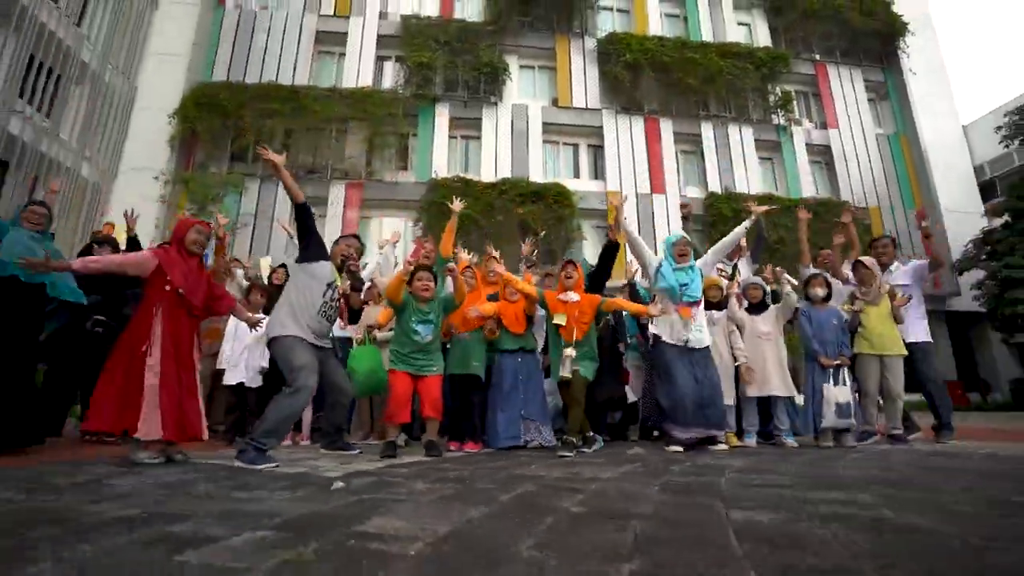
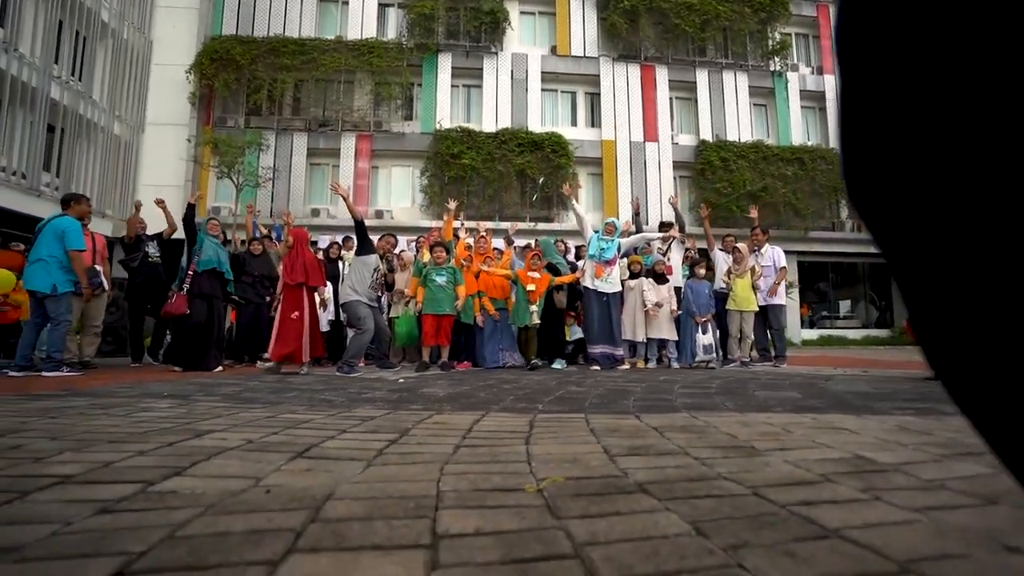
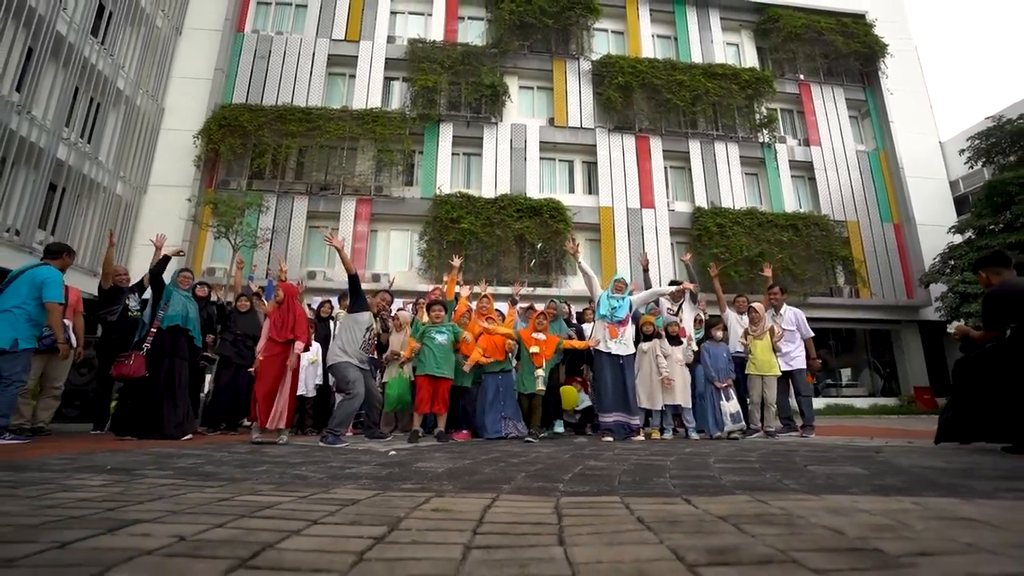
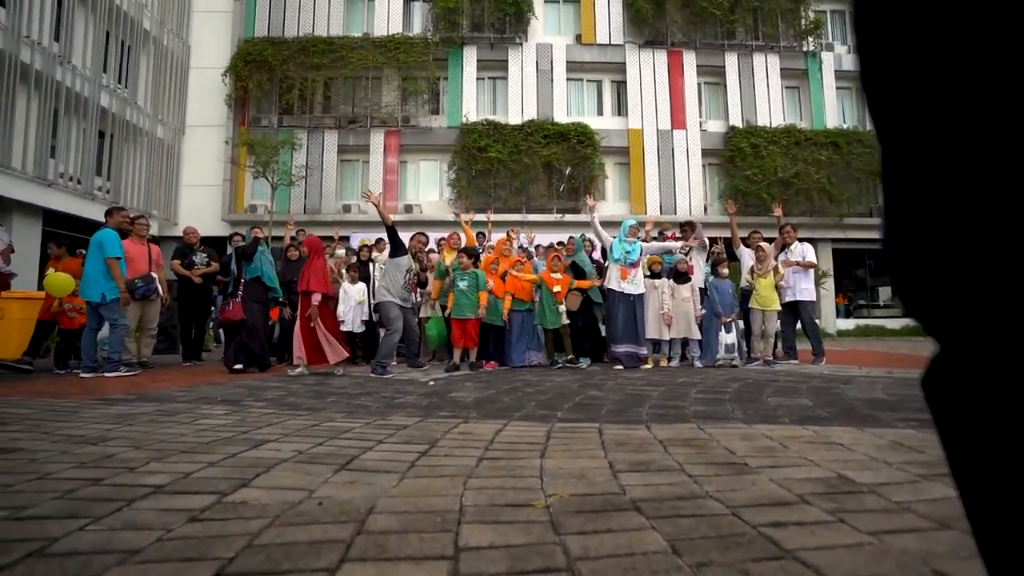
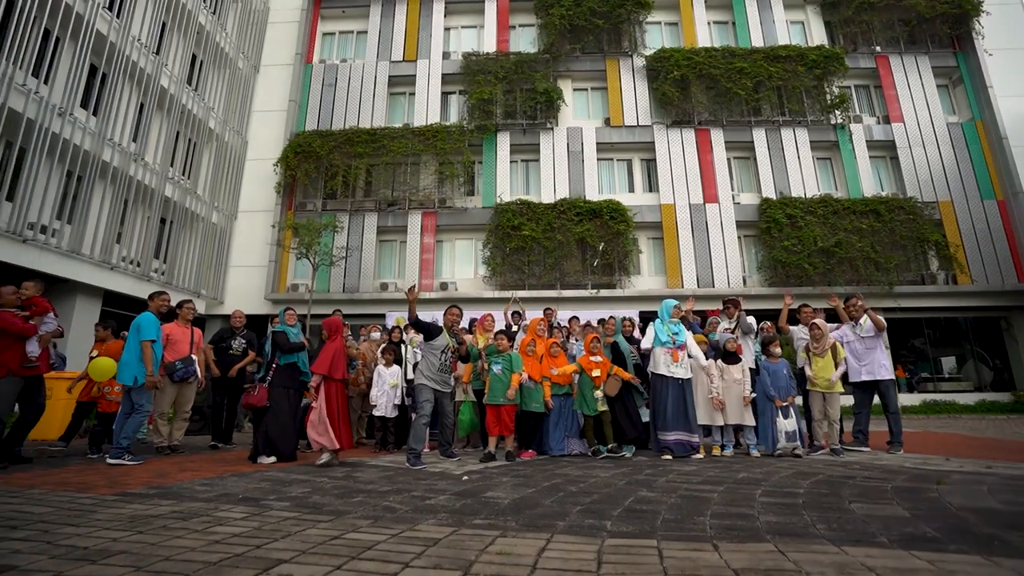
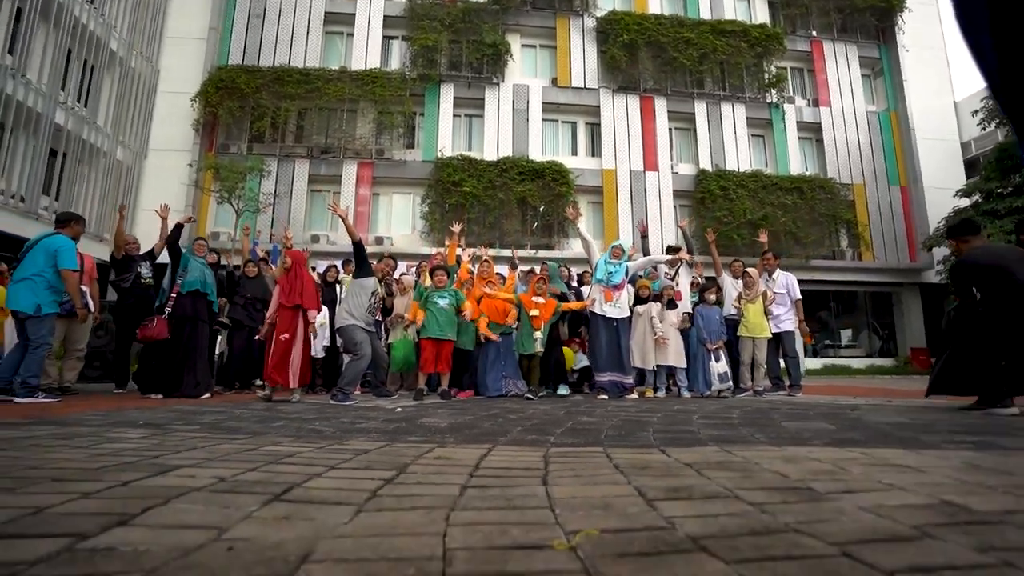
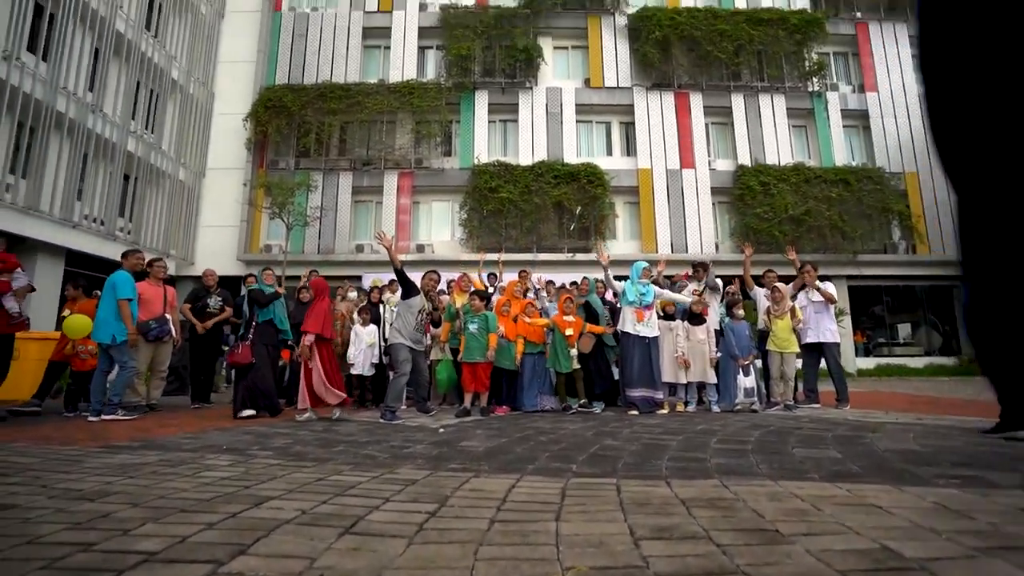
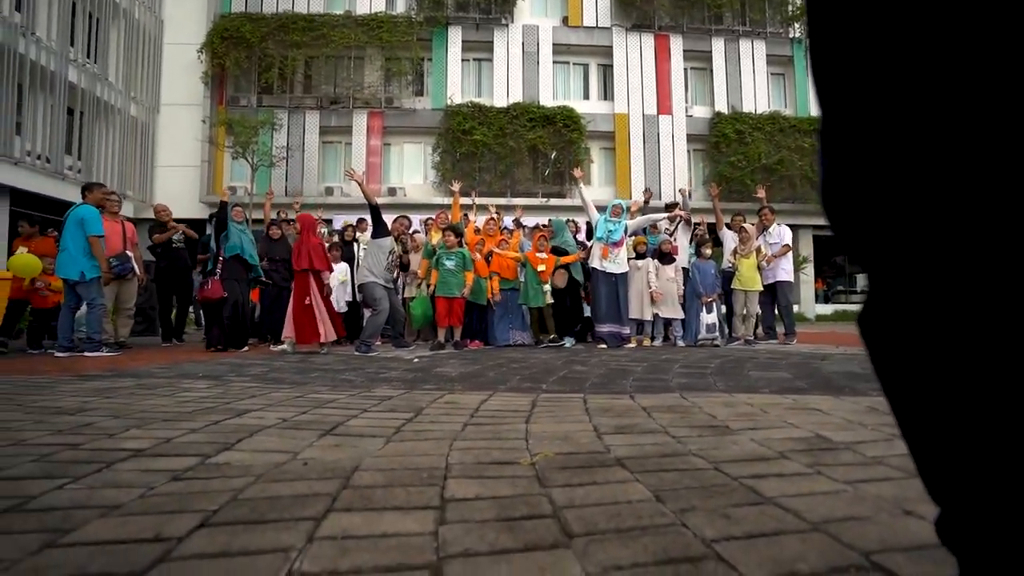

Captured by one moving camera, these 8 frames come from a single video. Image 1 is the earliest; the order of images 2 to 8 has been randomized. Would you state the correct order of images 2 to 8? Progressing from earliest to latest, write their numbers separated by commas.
3, 6, 2, 8, 4, 7, 5
